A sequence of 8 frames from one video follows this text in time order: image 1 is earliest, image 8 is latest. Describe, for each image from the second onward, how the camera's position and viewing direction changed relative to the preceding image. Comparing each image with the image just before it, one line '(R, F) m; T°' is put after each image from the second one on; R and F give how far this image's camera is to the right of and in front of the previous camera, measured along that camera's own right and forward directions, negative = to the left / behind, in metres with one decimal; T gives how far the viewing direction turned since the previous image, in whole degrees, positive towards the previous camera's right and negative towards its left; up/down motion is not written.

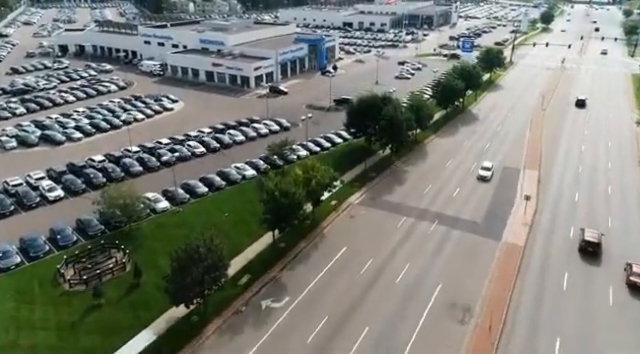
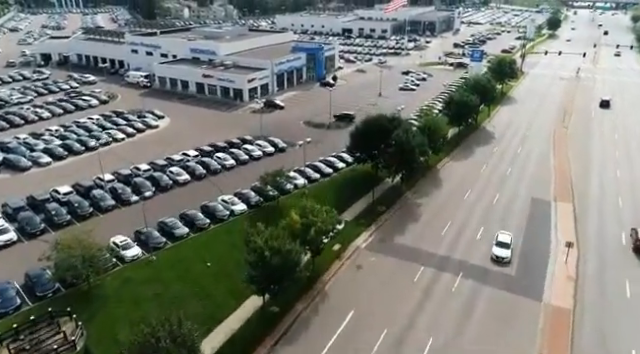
(-0.1, +5.8) m; 0°
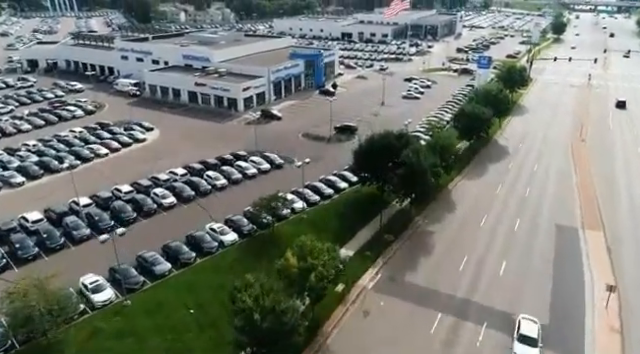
(-0.1, +4.0) m; 0°
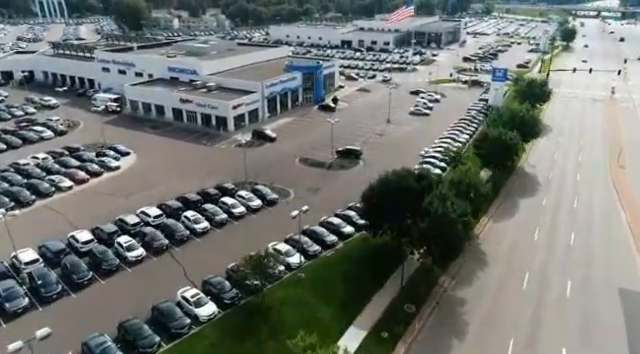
(-0.2, +7.0) m; 0°
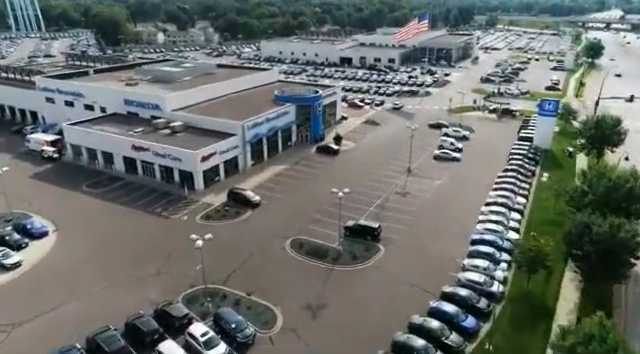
(-0.4, +15.3) m; 0°
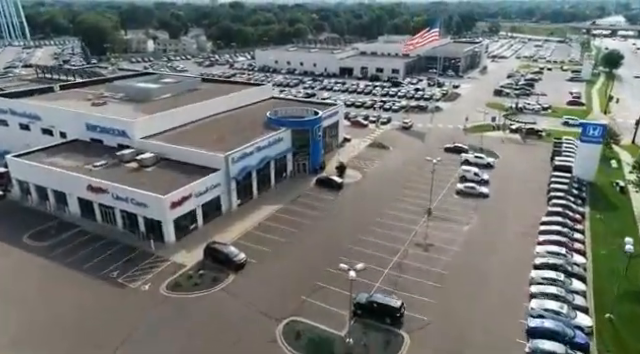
(-0.3, +8.8) m; 0°
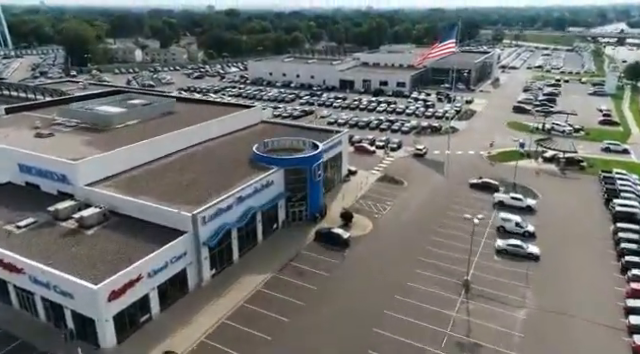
(-0.2, +10.1) m; 0°
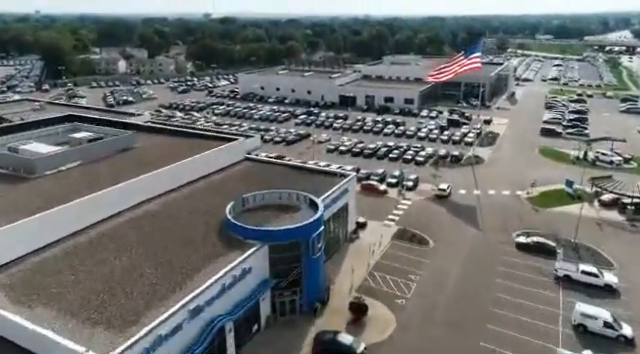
(-0.2, +11.6) m; 0°
